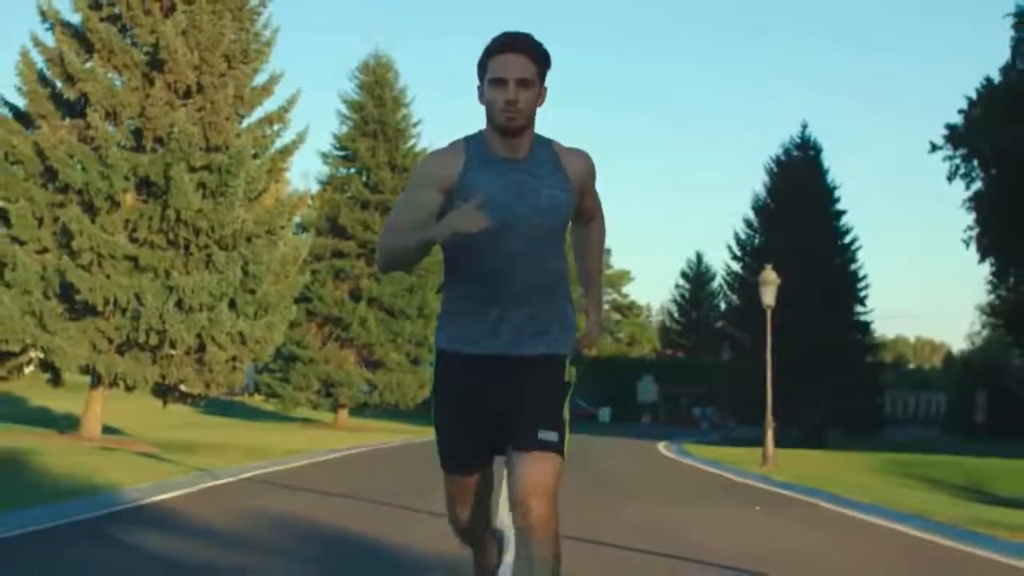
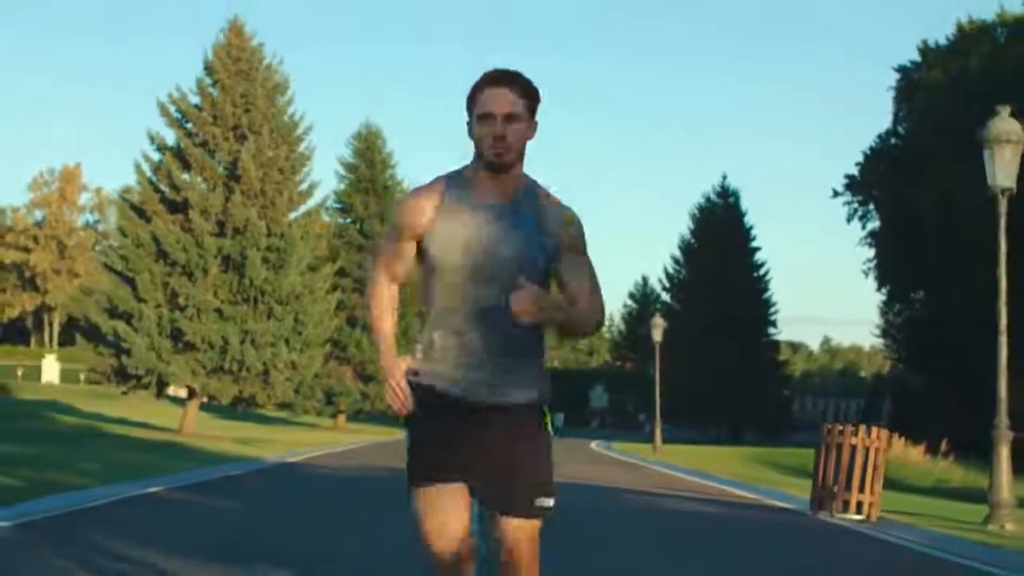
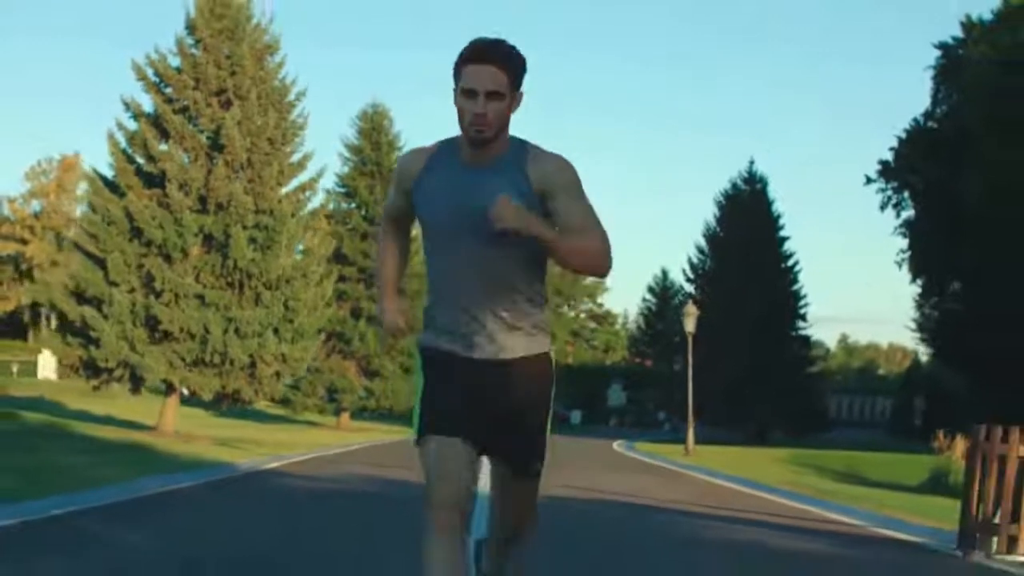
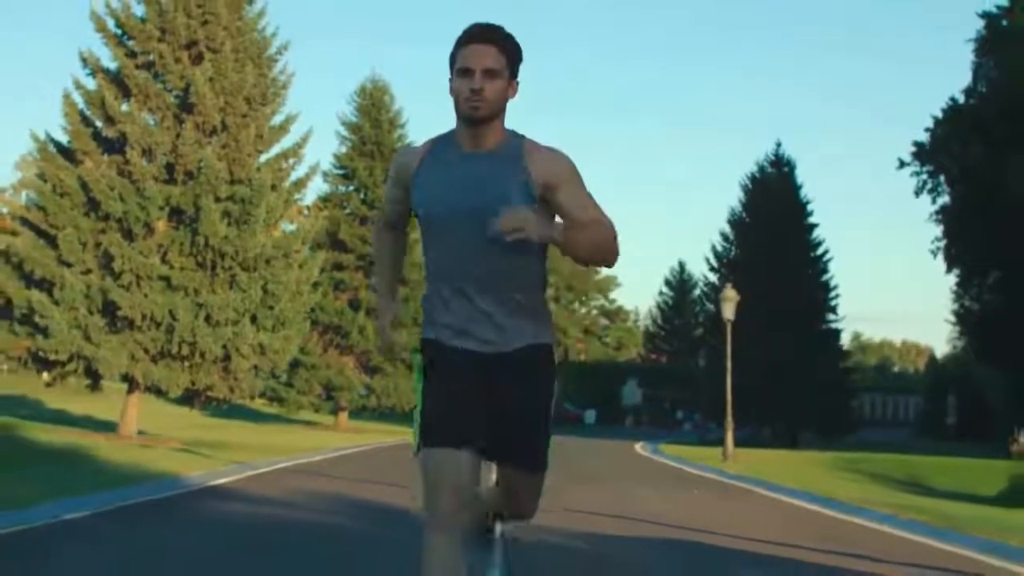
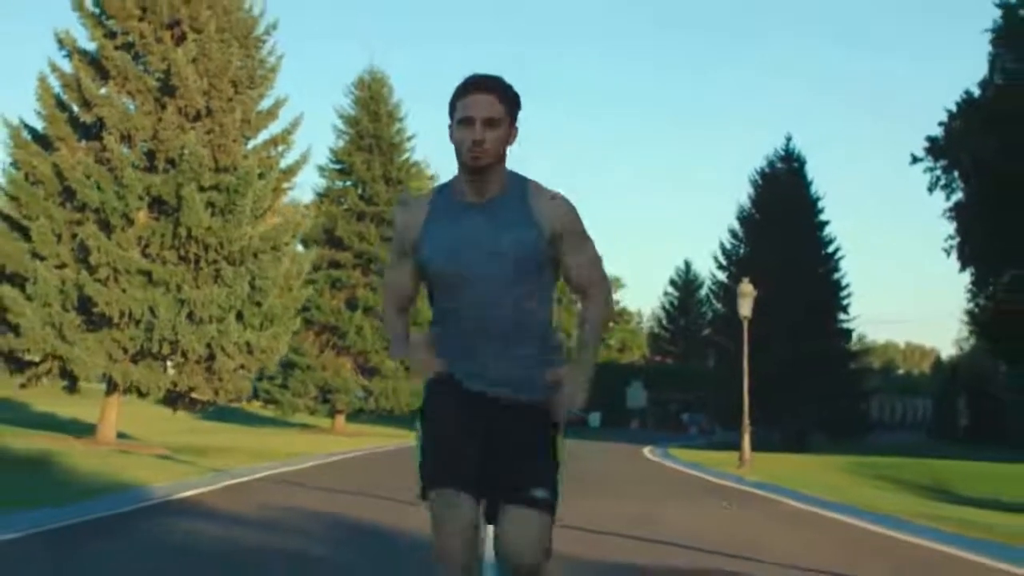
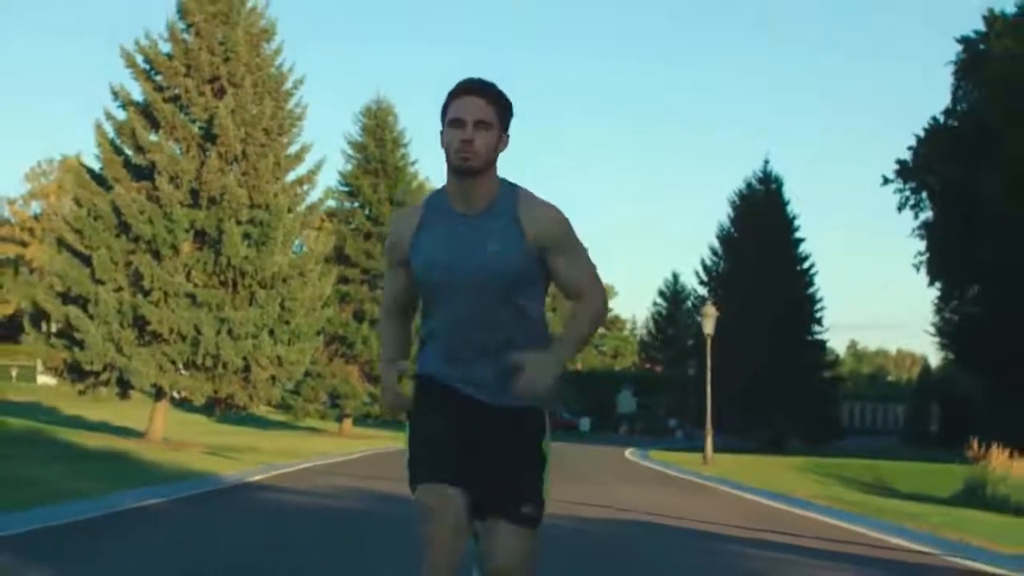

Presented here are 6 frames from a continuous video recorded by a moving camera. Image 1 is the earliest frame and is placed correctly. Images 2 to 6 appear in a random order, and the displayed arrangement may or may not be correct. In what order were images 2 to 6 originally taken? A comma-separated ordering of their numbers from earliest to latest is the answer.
5, 4, 6, 3, 2
